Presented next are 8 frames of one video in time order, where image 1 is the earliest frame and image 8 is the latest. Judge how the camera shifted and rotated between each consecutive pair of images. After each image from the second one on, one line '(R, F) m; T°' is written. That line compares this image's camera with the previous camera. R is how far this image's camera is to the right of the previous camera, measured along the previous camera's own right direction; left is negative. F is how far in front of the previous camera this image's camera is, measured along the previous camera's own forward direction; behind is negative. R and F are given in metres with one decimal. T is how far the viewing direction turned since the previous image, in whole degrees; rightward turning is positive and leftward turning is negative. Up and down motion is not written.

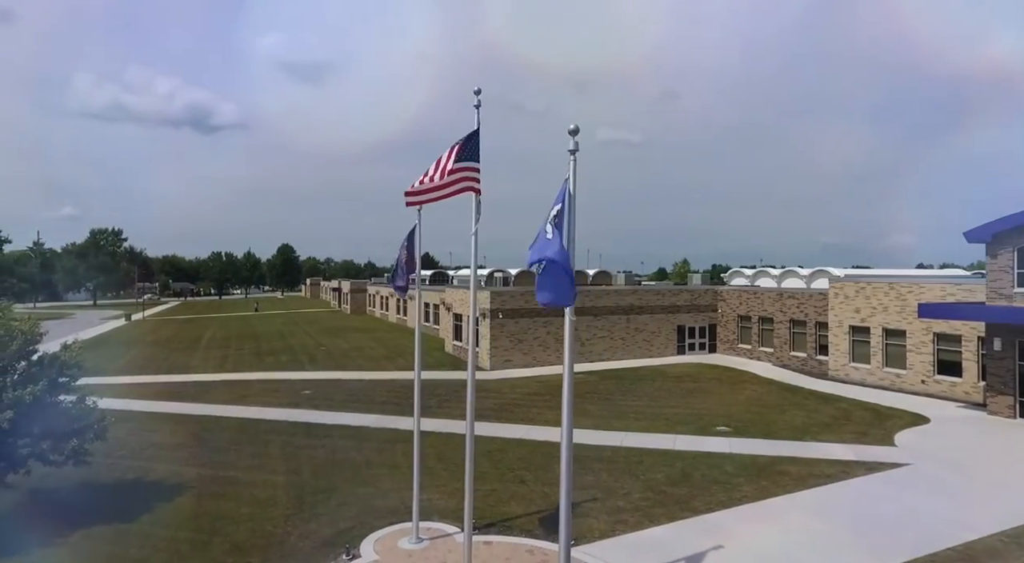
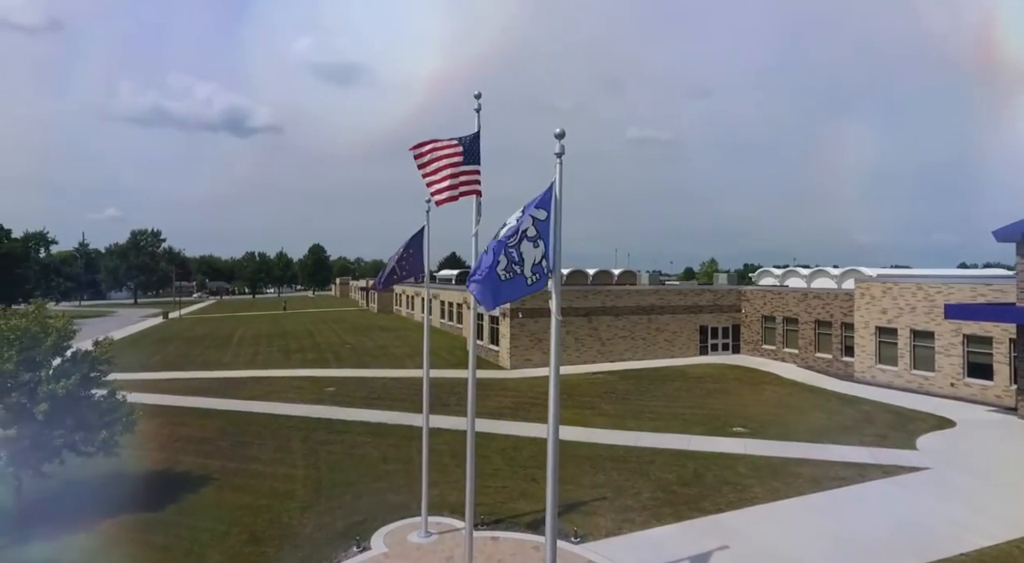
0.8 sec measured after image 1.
(+0.5, -0.2) m; -3°
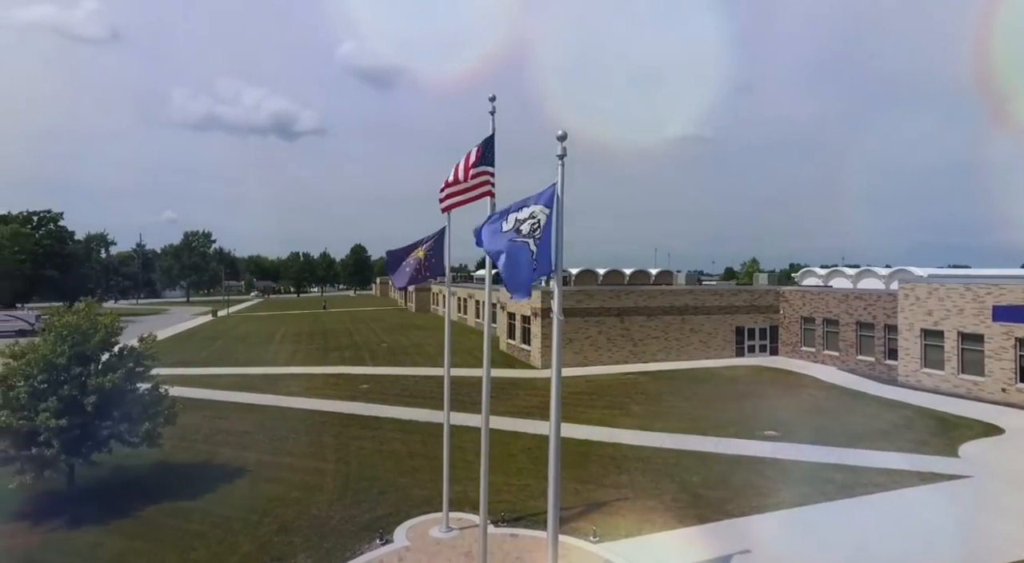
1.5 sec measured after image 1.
(+0.5, -0.2) m; -4°
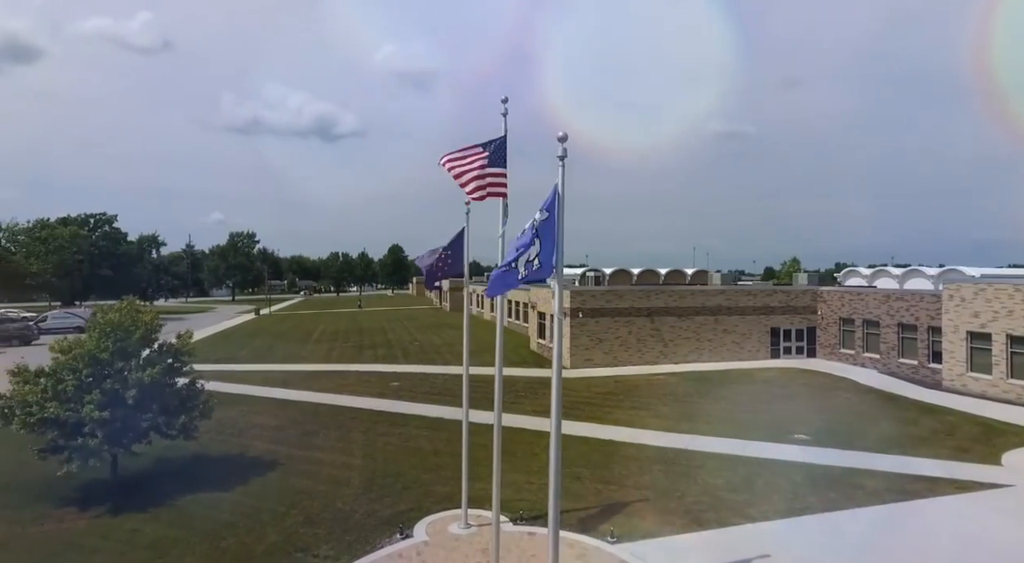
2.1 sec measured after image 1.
(+0.5, -0.1) m; -4°
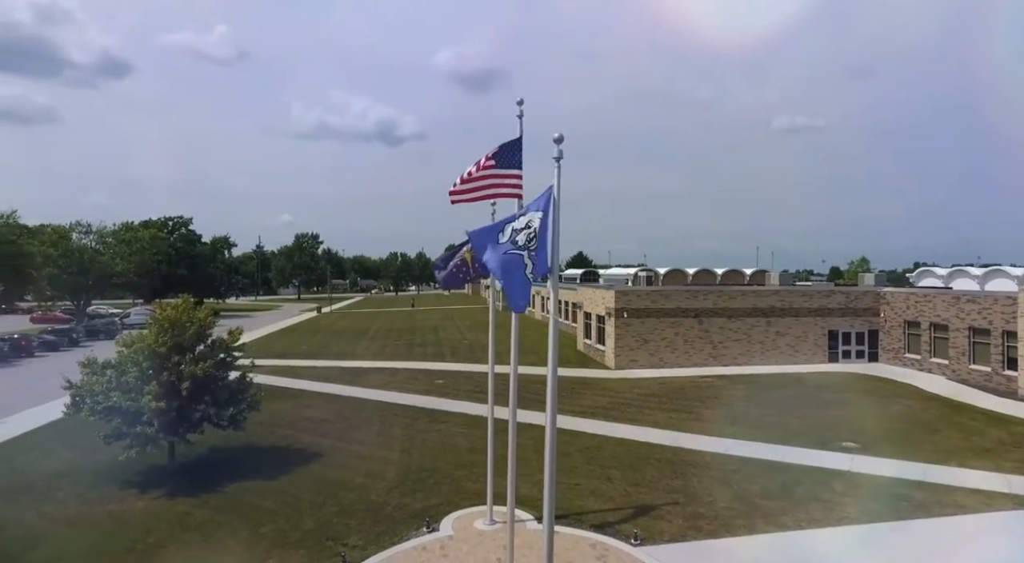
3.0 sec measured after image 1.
(+0.9, -0.1) m; -6°
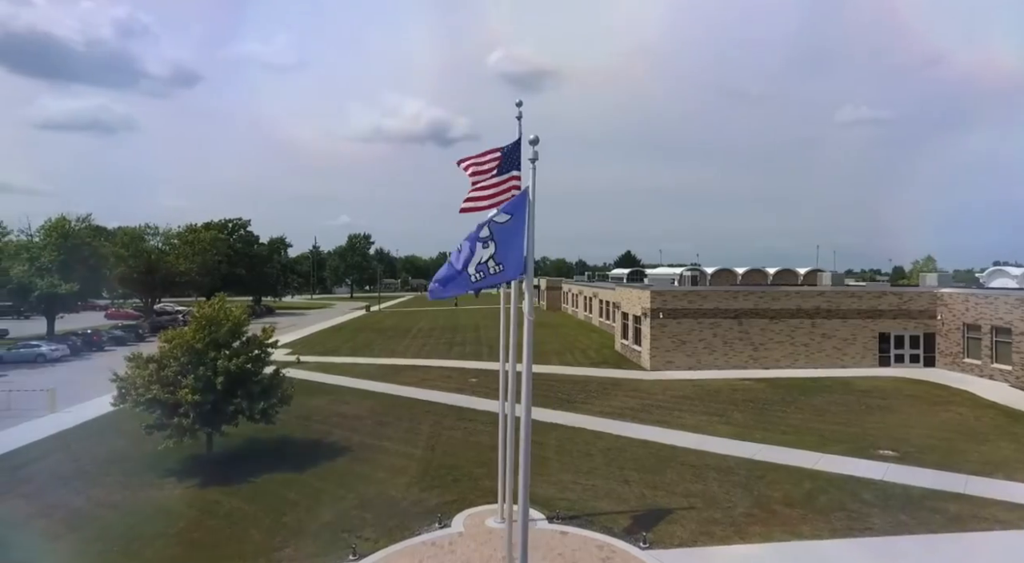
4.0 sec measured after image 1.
(+1.1, 0.0) m; -6°
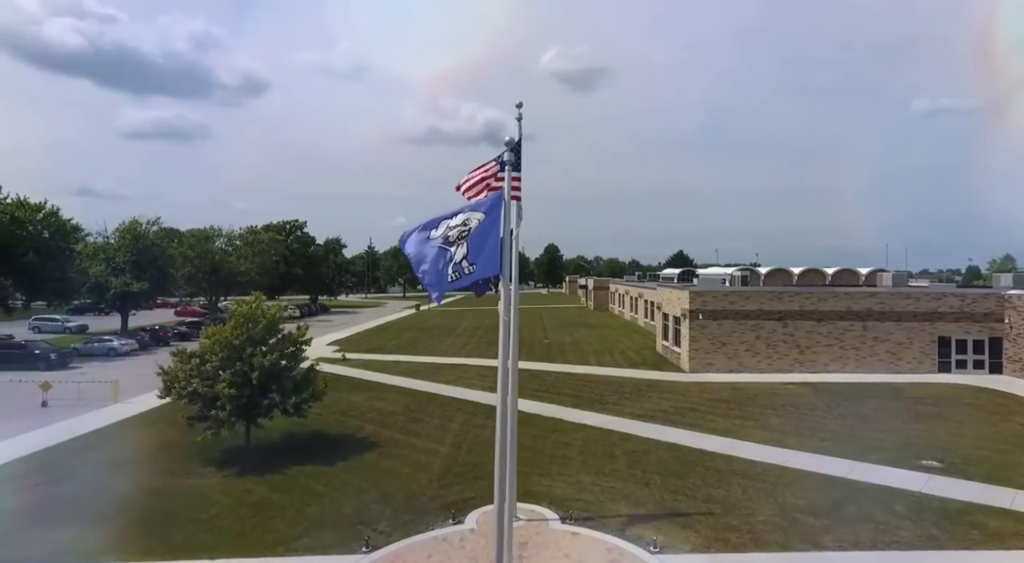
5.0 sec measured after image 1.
(+1.1, 0.0) m; -6°
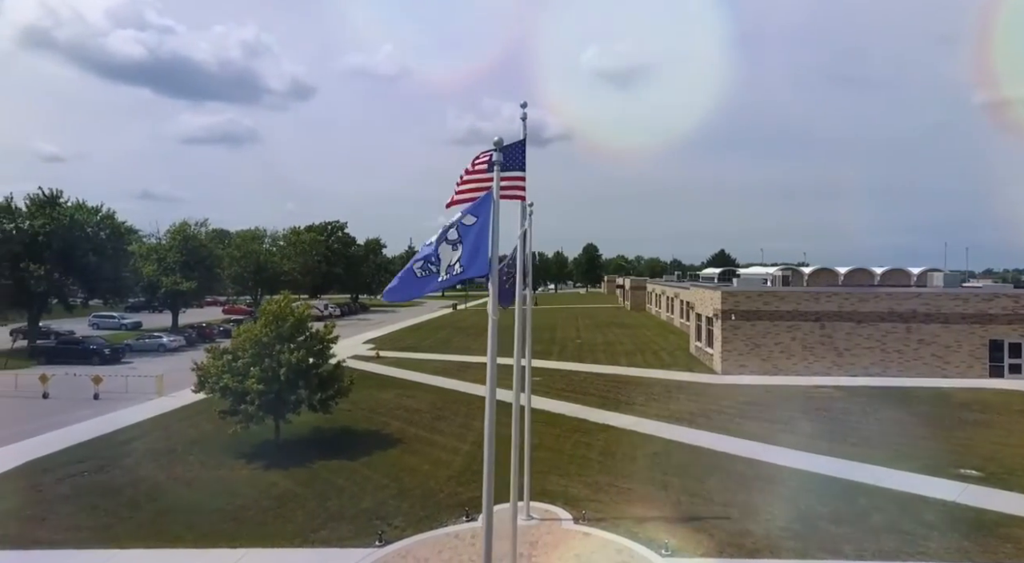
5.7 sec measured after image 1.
(+0.7, +0.1) m; -4°
